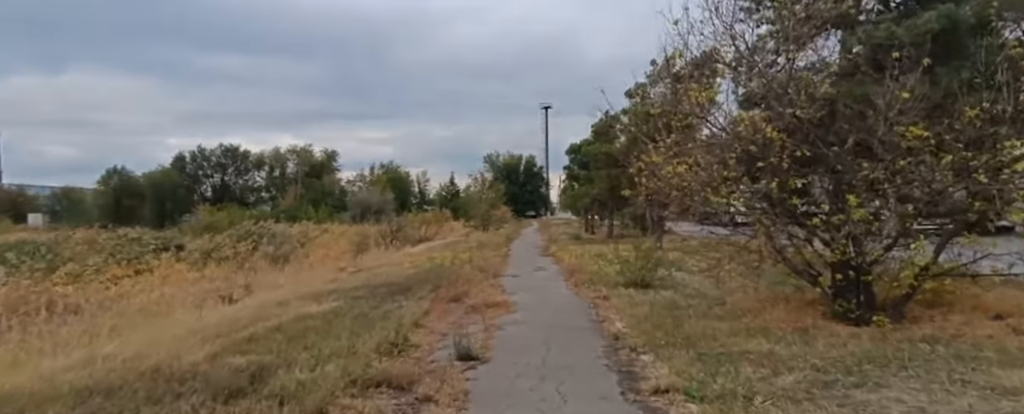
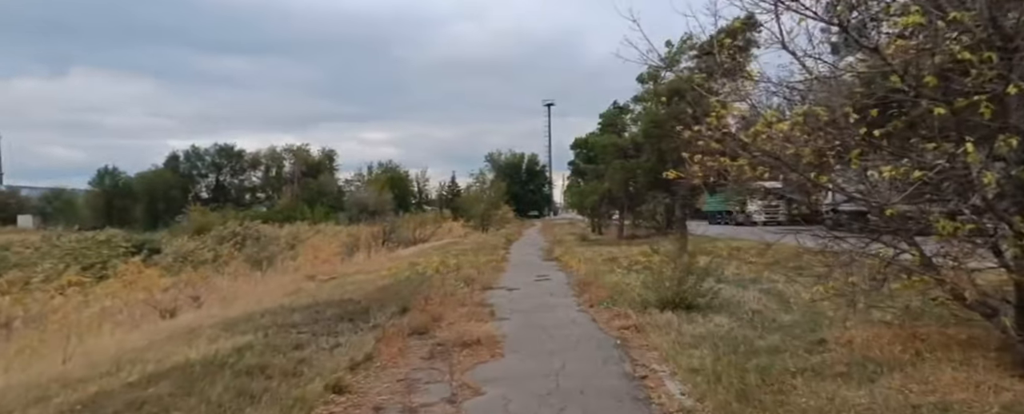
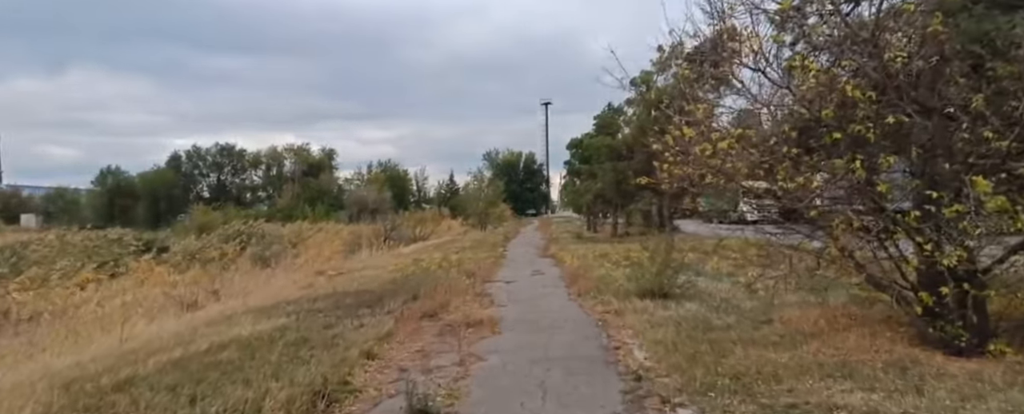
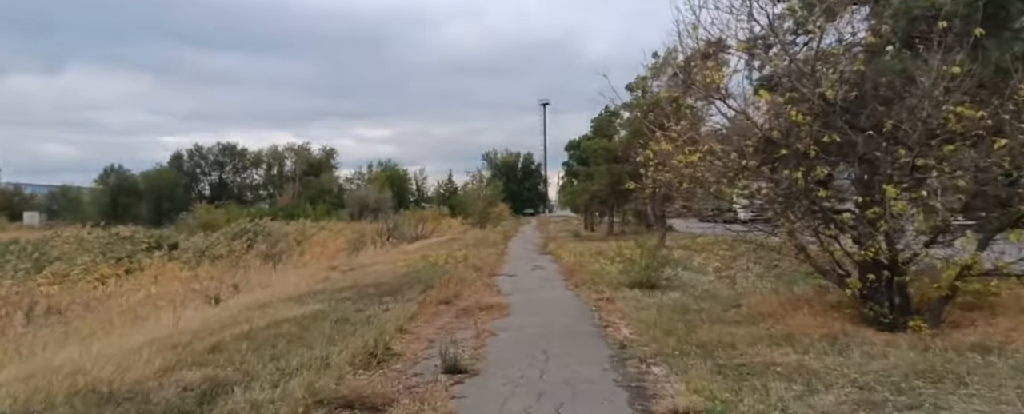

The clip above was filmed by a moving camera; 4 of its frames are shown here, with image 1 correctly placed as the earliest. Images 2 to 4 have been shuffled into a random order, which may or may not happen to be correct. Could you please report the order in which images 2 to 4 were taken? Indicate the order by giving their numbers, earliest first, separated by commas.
4, 3, 2
